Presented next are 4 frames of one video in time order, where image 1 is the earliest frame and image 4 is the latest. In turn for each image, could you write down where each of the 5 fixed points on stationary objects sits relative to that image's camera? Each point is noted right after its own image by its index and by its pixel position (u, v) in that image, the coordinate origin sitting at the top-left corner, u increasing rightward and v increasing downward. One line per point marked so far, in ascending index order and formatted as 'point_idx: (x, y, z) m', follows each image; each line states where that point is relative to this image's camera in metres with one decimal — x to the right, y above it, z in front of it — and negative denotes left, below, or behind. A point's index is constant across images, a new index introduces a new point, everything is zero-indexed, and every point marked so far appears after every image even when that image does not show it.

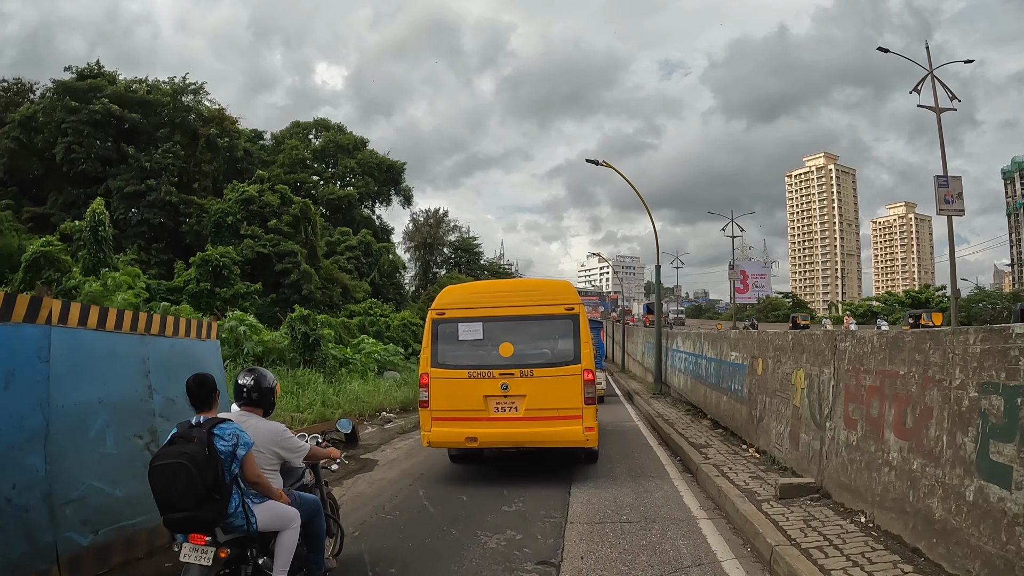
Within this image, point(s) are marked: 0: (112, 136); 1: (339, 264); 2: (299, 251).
0: (-11.4, +4.3, +17.7) m
1: (-4.6, +0.6, +16.6) m
2: (-5.0, +0.9, +14.5) m
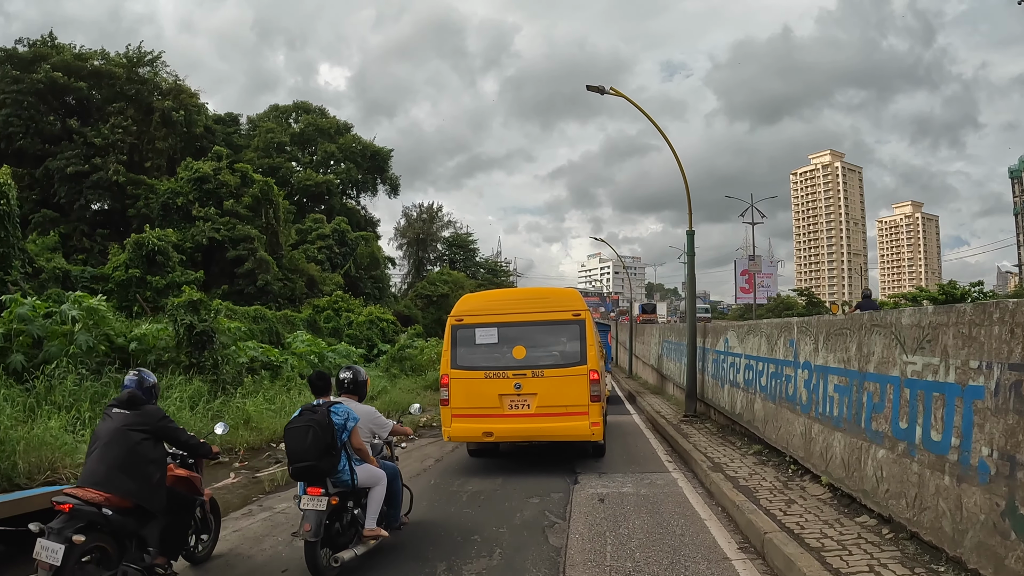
0: (-11.6, +4.5, +15.9) m
1: (-4.8, +0.8, +14.7) m
2: (-5.2, +1.0, +12.6) m
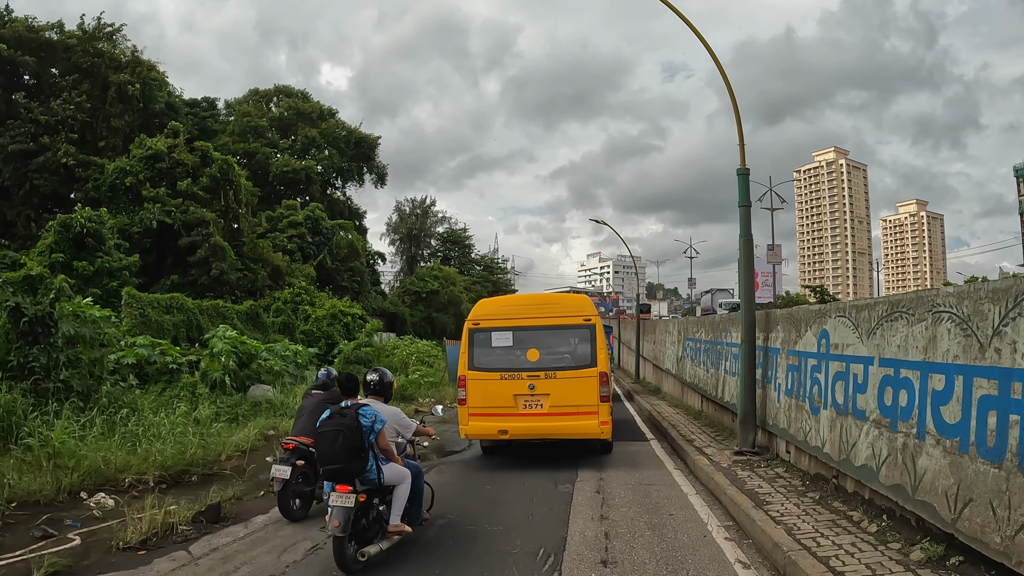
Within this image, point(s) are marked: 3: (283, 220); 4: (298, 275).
0: (-11.8, +4.7, +14.4) m
1: (-5.0, +1.0, +13.3) m
2: (-5.3, +1.2, +11.2) m
3: (-5.2, +1.6, +14.2) m
4: (-4.4, +0.3, +12.8) m
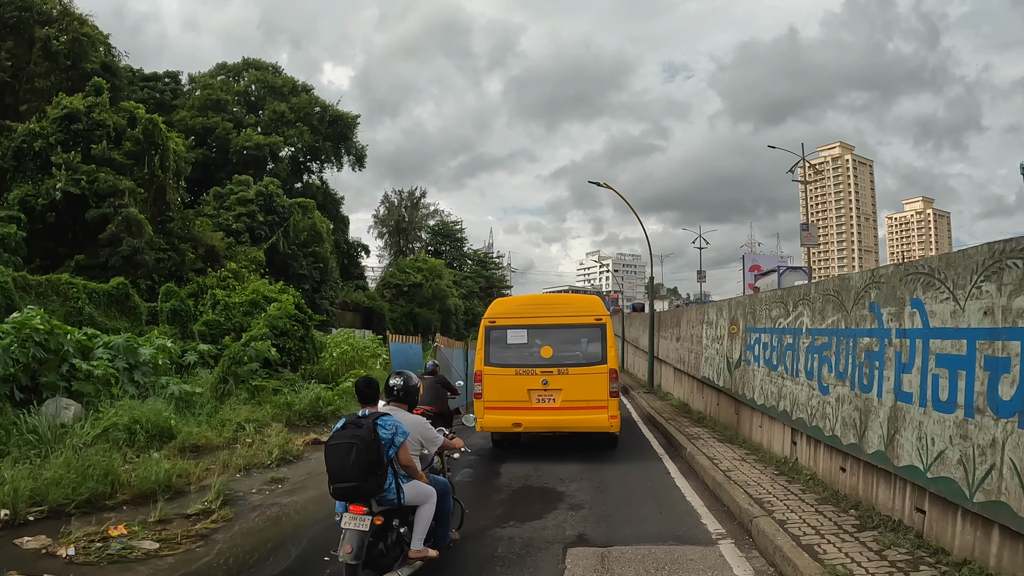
0: (-12.0, +5.0, +12.5) m
1: (-5.3, +1.2, +11.4) m
2: (-5.6, +1.4, +9.2) m
3: (-5.5, +1.8, +12.3) m
4: (-4.6, +0.5, +10.9) m
